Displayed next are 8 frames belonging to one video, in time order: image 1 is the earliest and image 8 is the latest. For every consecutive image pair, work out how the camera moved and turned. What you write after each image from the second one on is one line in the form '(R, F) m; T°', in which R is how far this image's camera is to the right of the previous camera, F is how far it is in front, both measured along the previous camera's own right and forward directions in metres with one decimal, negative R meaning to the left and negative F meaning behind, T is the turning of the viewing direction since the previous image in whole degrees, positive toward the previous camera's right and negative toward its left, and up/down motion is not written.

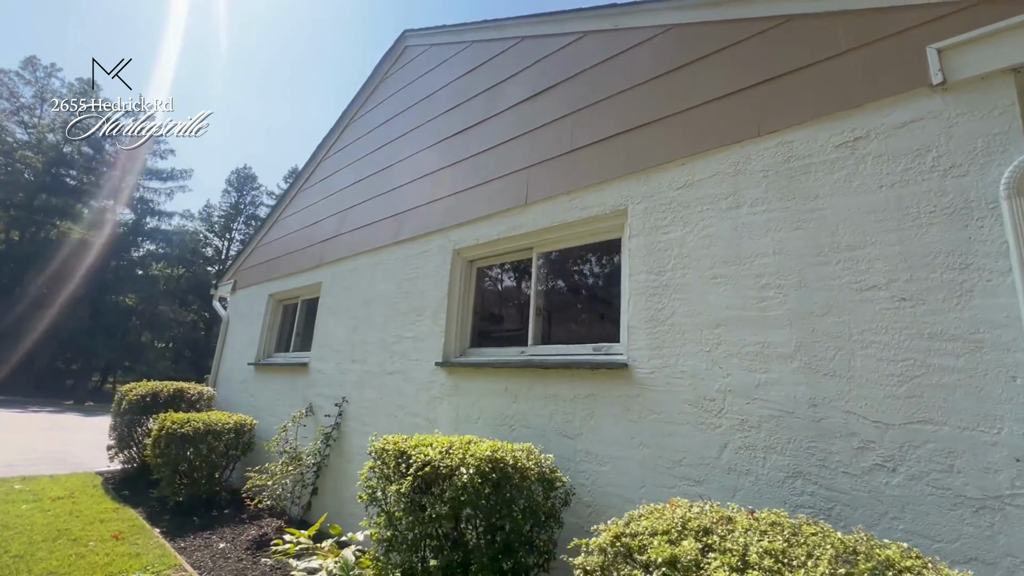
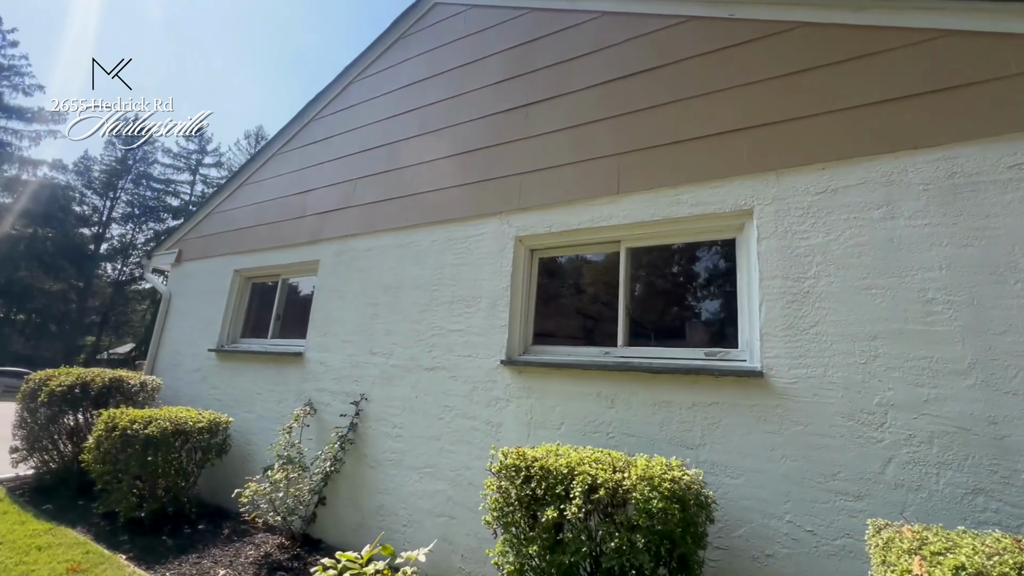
(-1.2, +0.4) m; +11°
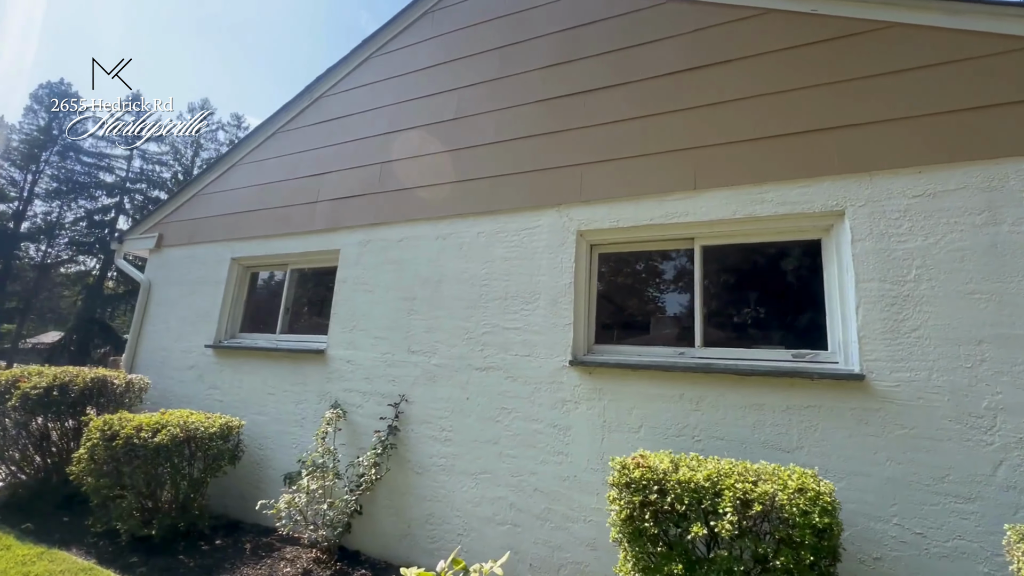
(-0.8, +0.2) m; +6°
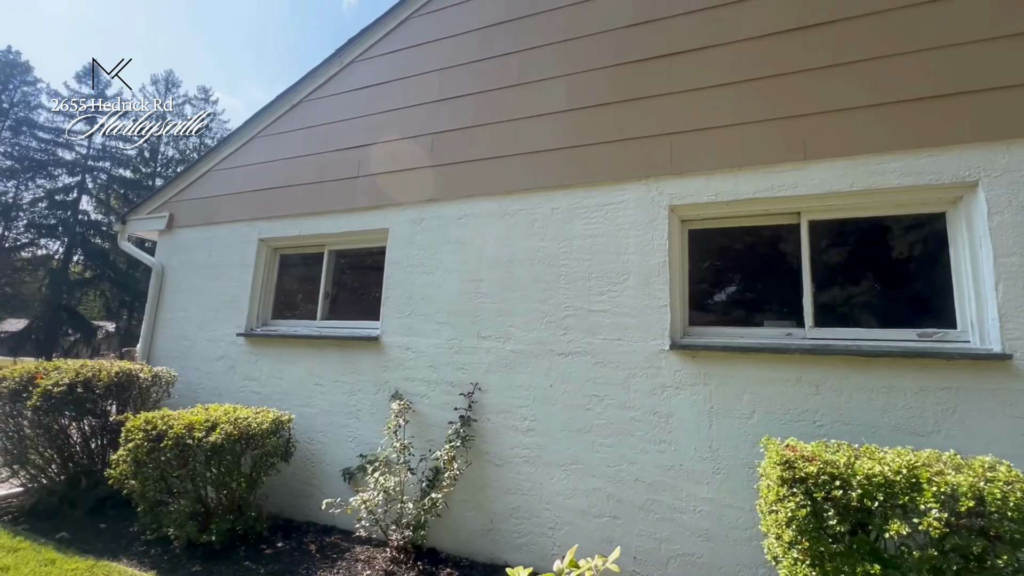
(-0.8, +0.3) m; +3°
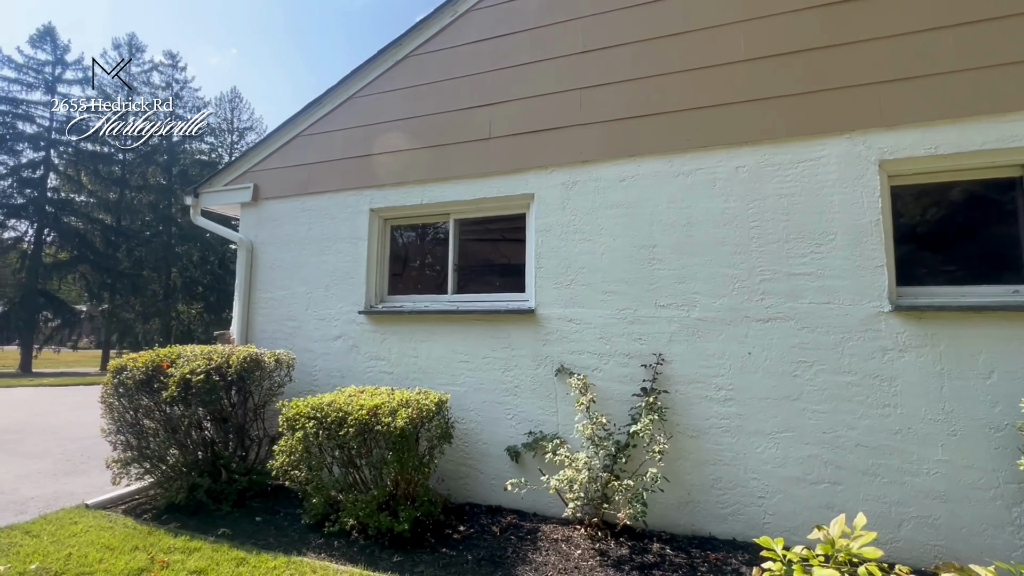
(-1.5, +0.2) m; +3°
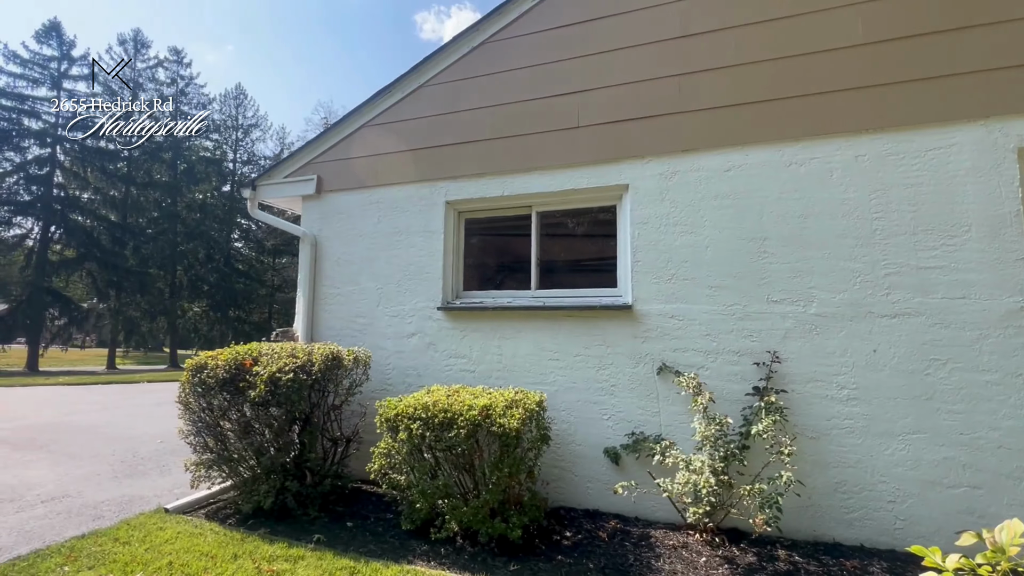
(-0.7, +0.2) m; 0°
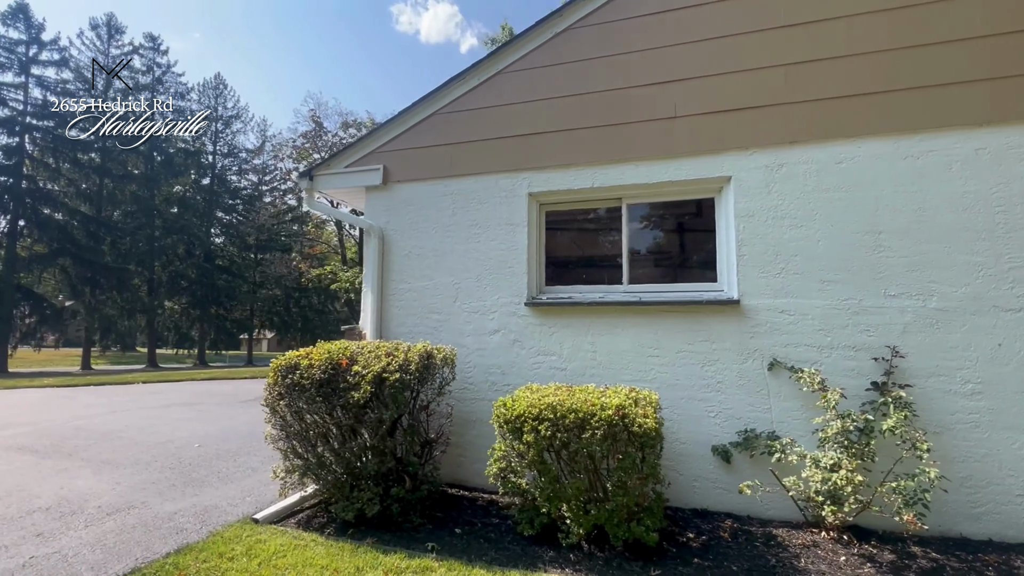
(-0.9, +0.2) m; +3°
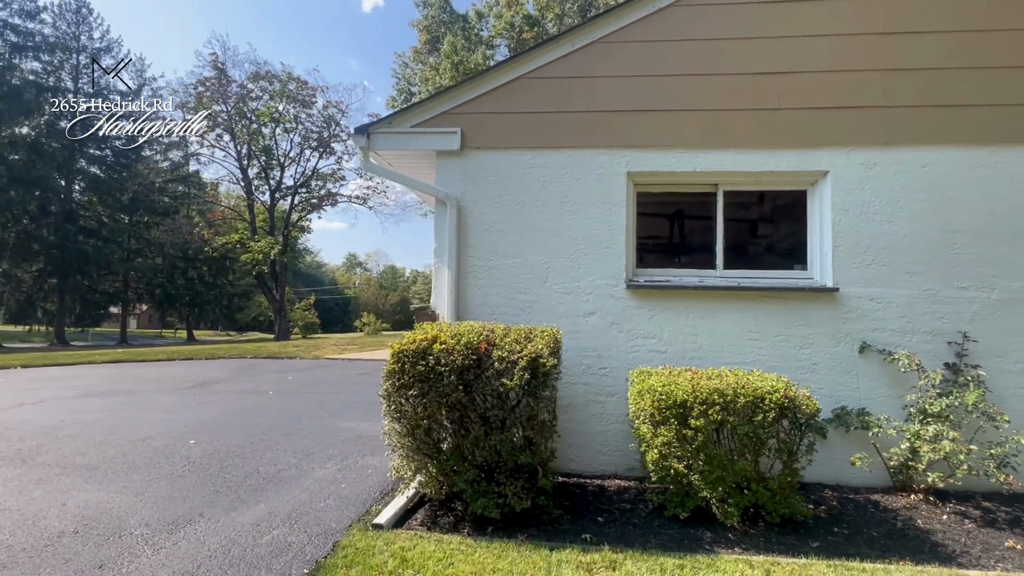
(-1.6, +0.4) m; +12°
